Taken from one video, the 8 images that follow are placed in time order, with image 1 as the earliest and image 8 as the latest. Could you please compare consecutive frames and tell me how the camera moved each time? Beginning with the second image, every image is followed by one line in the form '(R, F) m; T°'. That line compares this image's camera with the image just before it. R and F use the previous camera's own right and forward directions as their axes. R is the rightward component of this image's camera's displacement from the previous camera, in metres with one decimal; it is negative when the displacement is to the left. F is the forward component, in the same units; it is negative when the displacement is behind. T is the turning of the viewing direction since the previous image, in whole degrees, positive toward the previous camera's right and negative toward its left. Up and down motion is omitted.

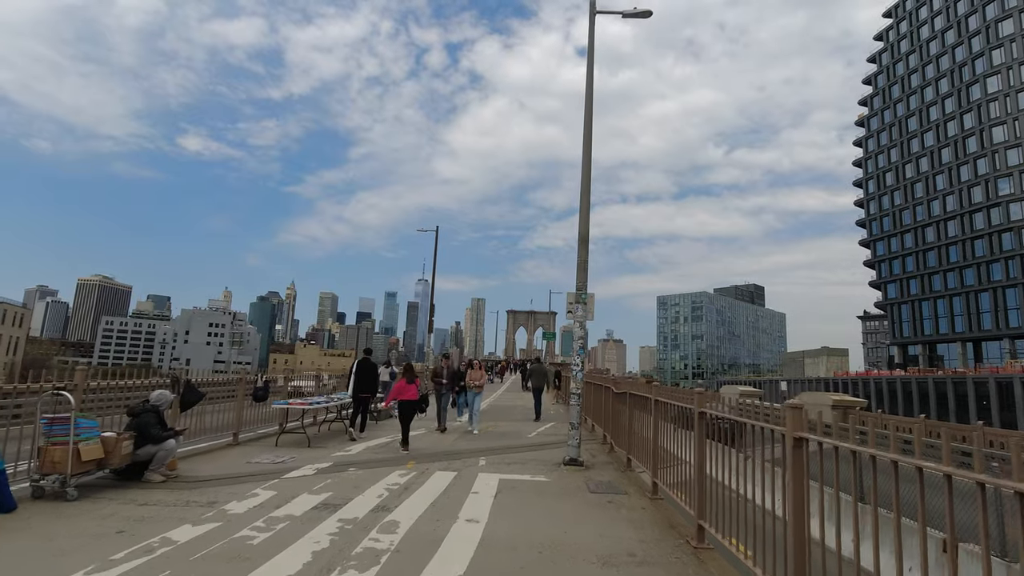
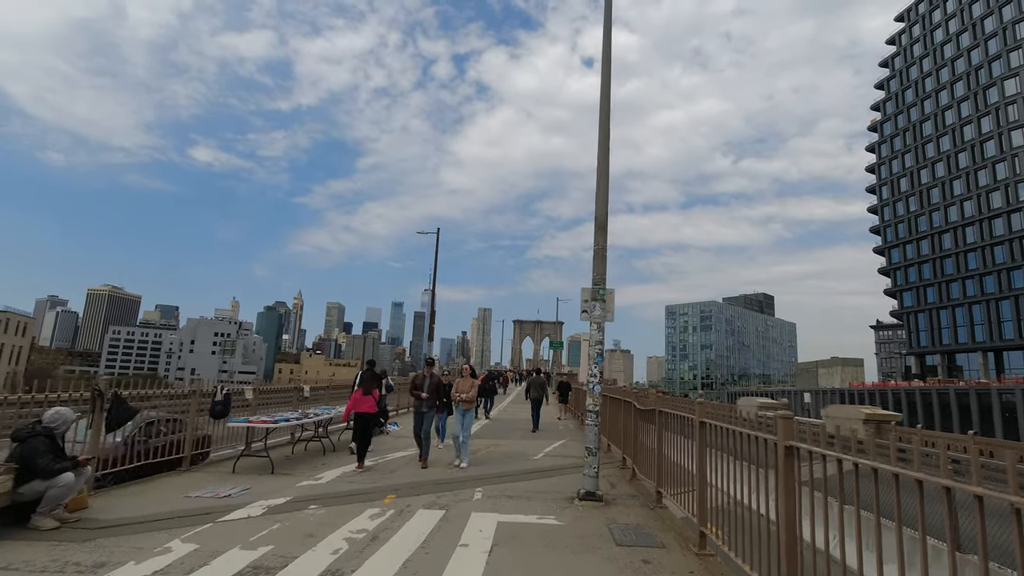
(0.0, +0.9) m; -1°
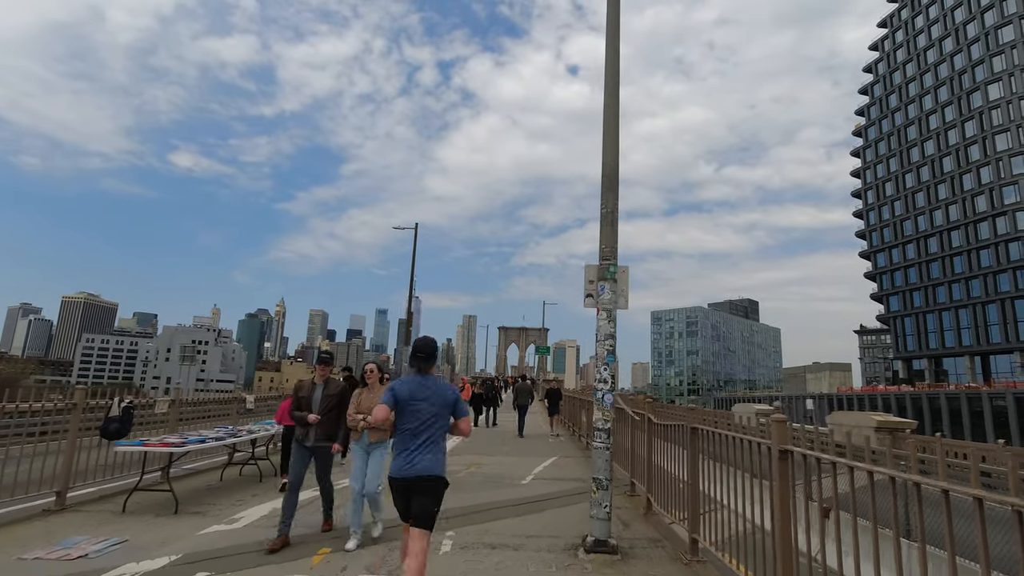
(0.0, +1.1) m; +1°
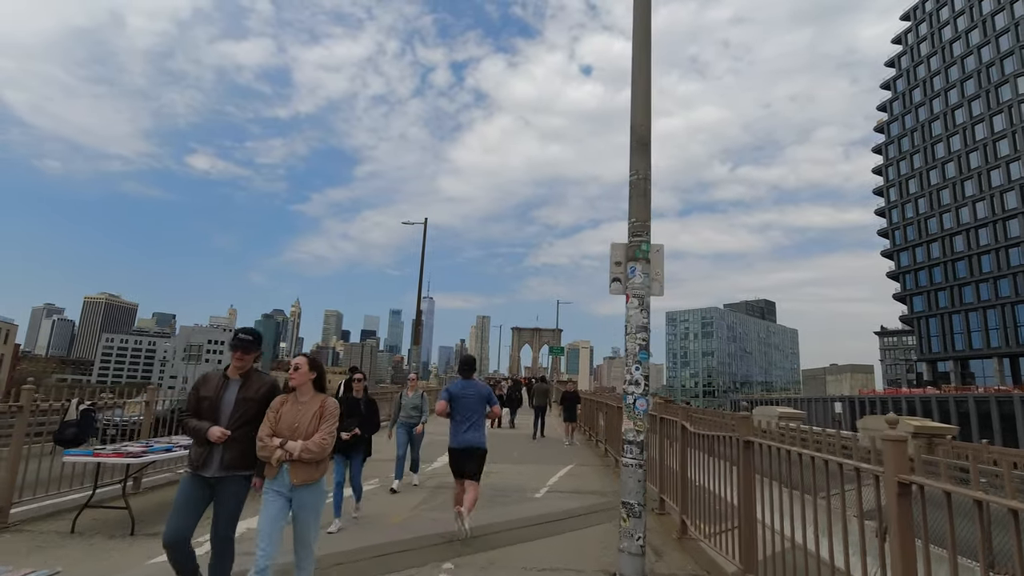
(0.0, +0.5) m; -1°
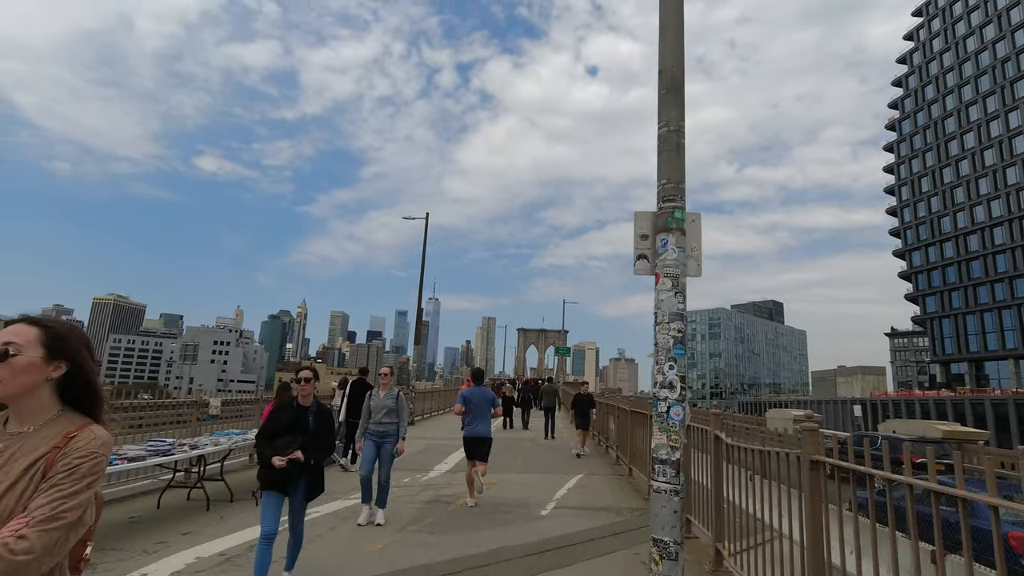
(0.0, +0.5) m; -1°
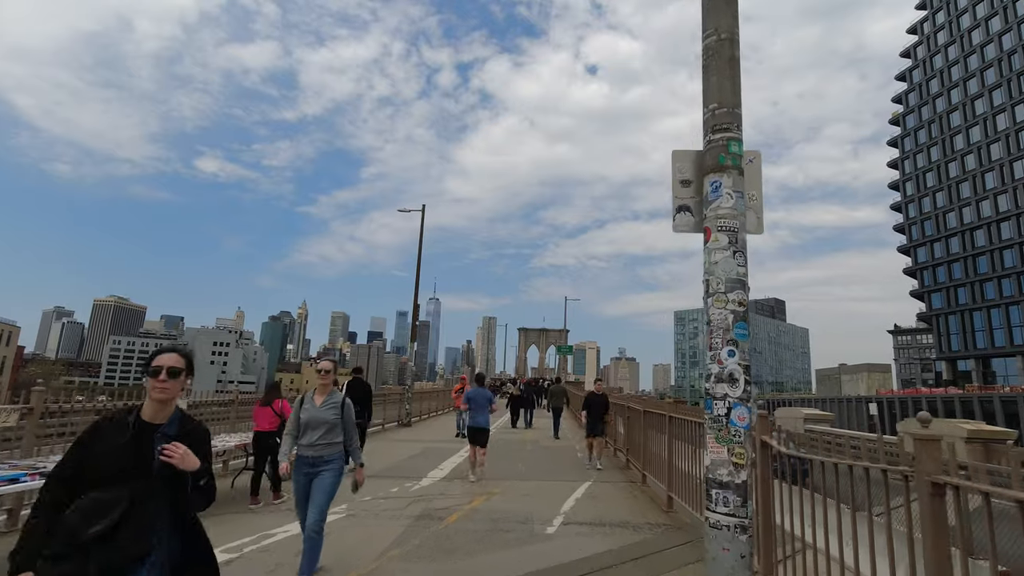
(0.0, +0.5) m; 0°
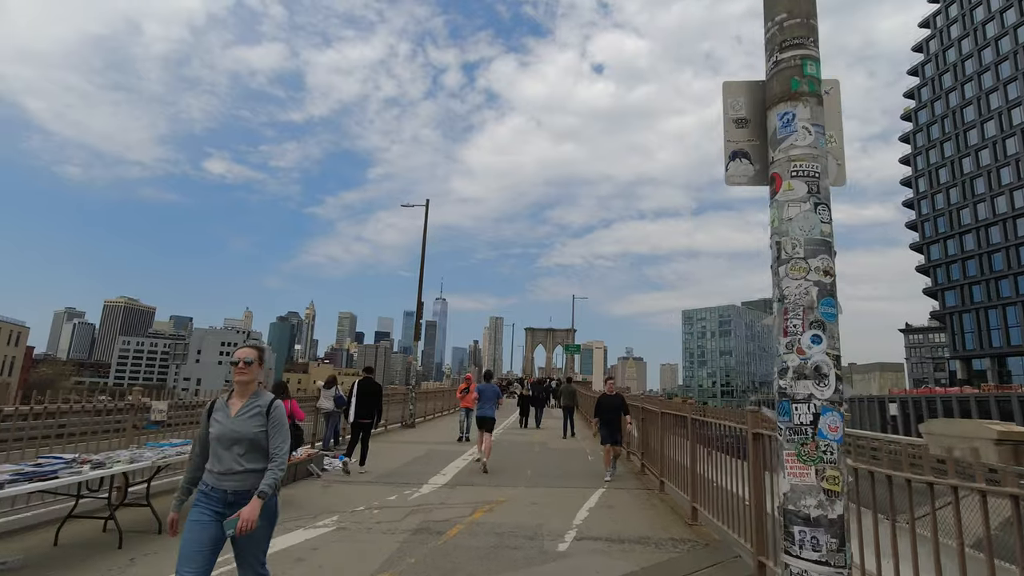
(0.0, +0.4) m; -1°
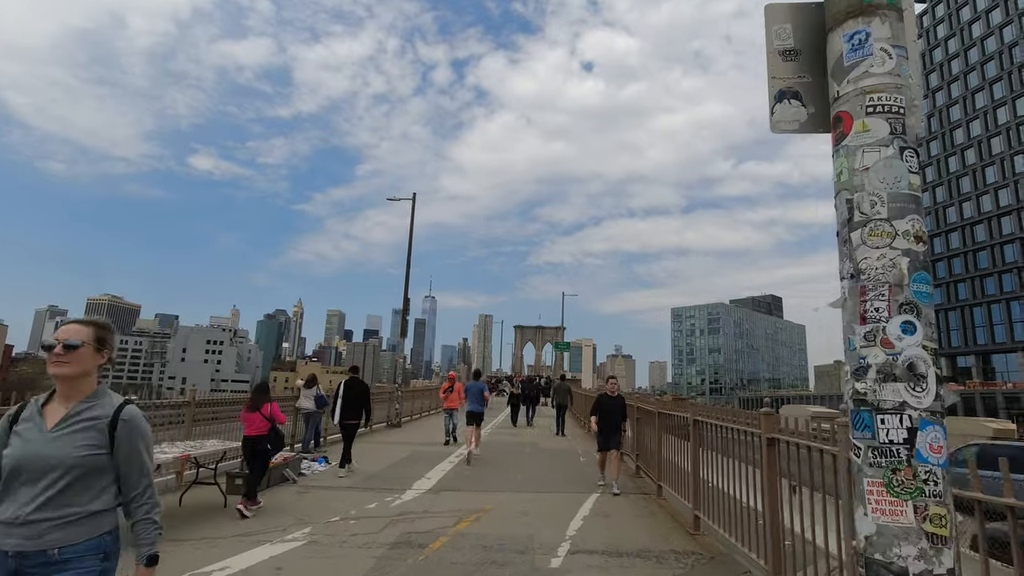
(0.0, +0.3) m; +1°
